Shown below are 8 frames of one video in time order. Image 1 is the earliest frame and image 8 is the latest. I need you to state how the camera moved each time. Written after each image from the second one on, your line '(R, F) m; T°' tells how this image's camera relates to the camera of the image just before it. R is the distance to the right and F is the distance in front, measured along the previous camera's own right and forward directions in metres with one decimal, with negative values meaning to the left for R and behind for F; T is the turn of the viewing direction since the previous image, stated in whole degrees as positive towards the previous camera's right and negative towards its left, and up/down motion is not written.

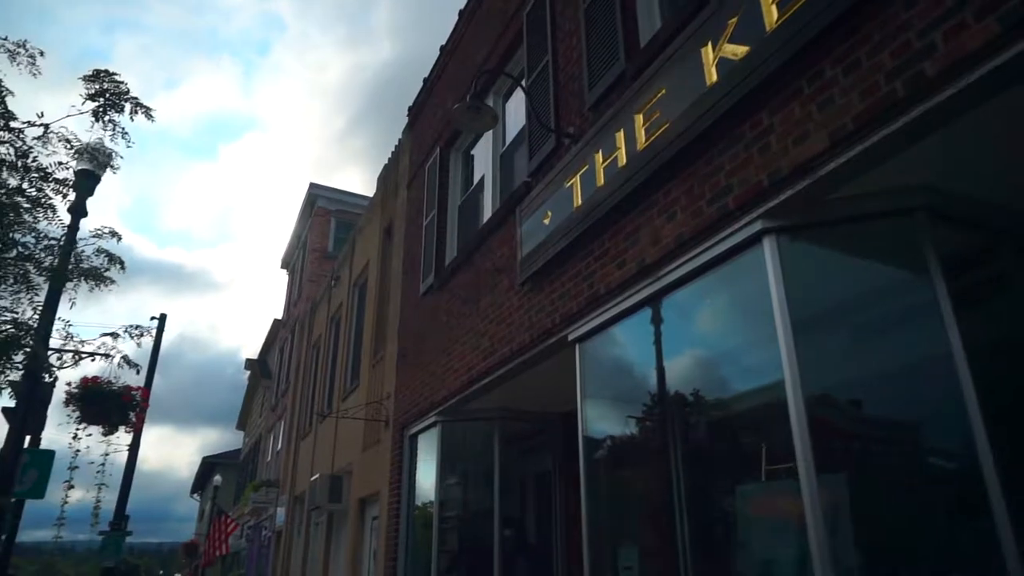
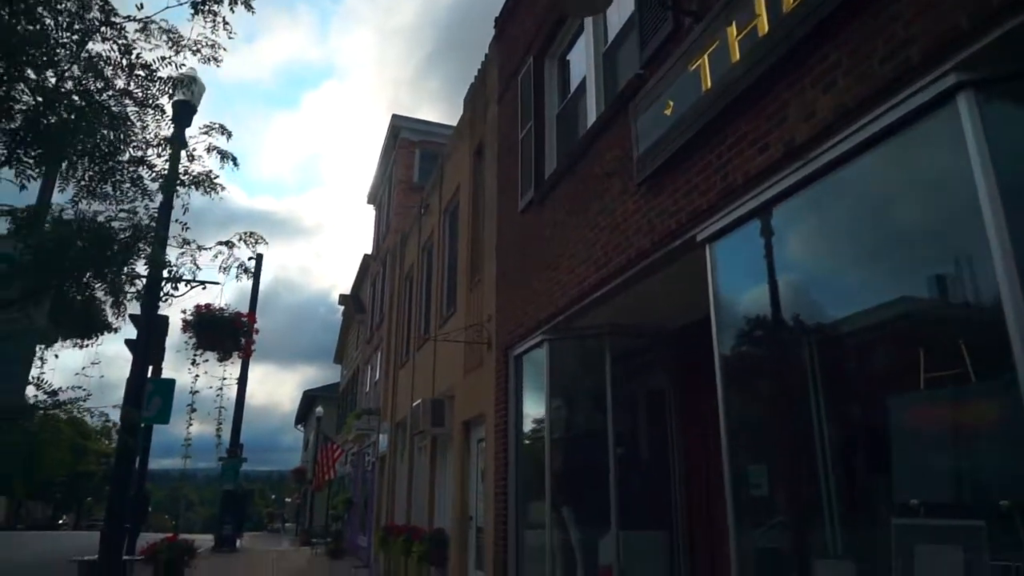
(-0.3, +0.4) m; -7°
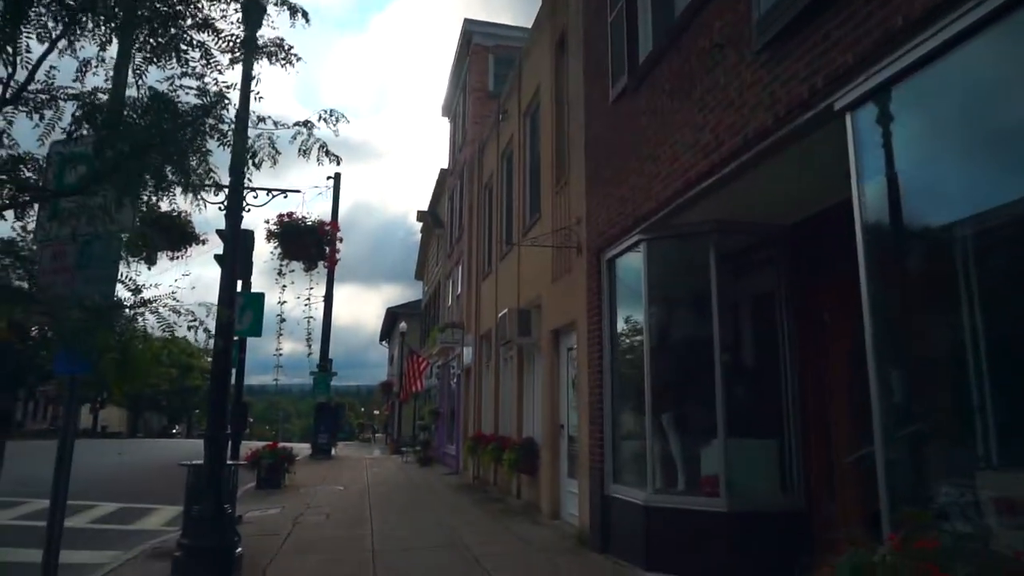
(-0.2, +0.5) m; -6°
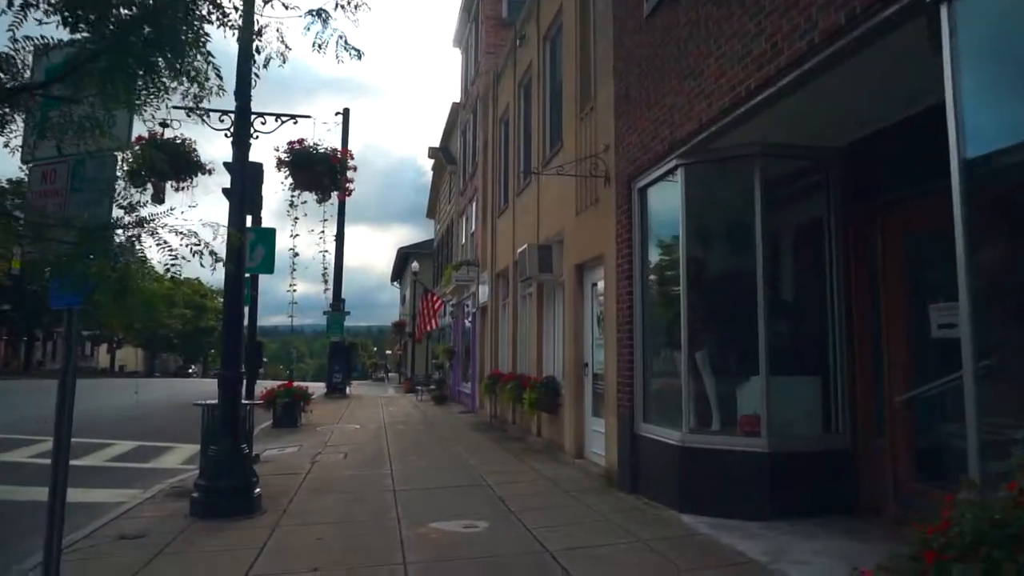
(-0.2, +0.5) m; -1°
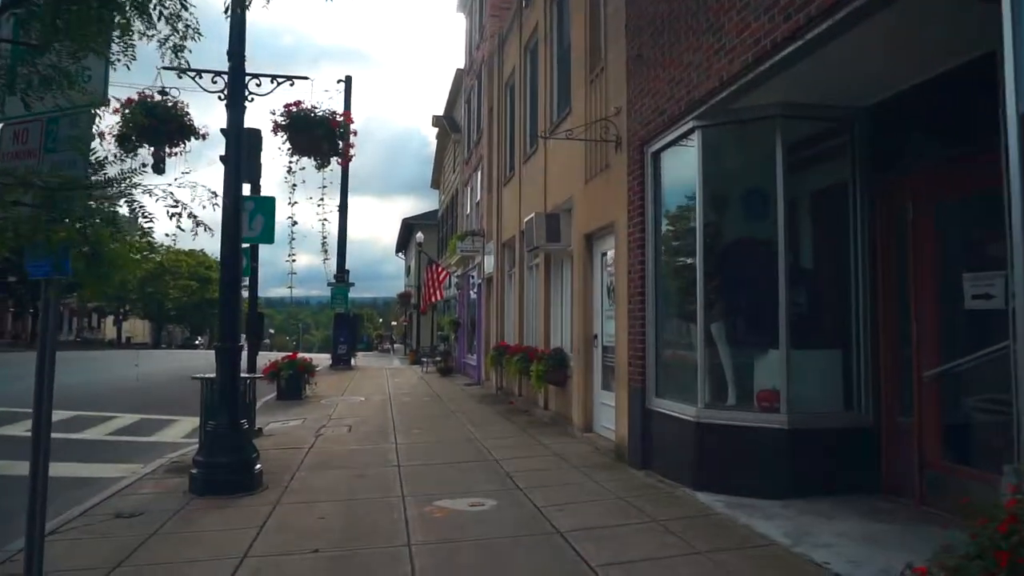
(0.0, +0.3) m; 0°
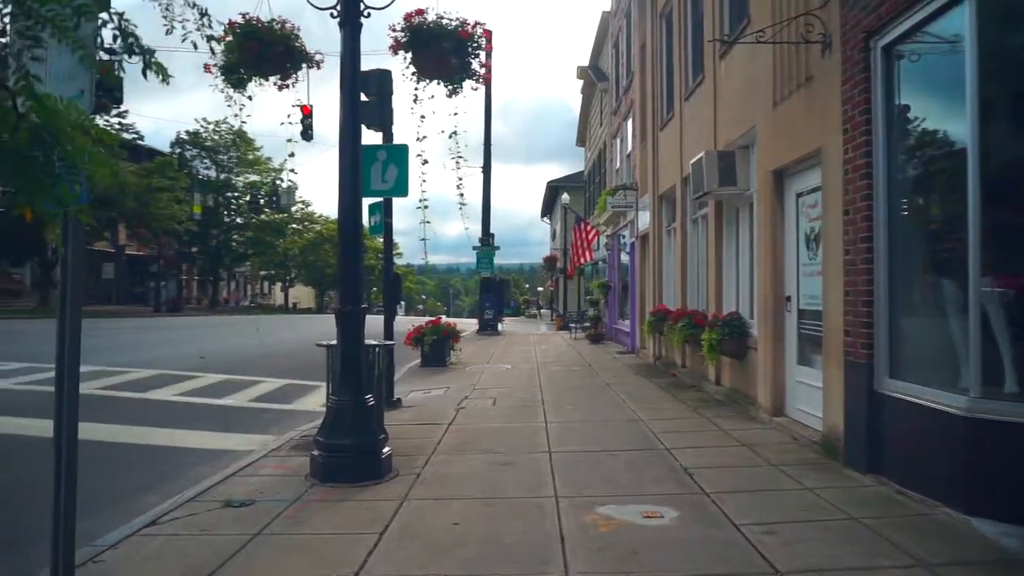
(-0.3, +1.6) m; -12°
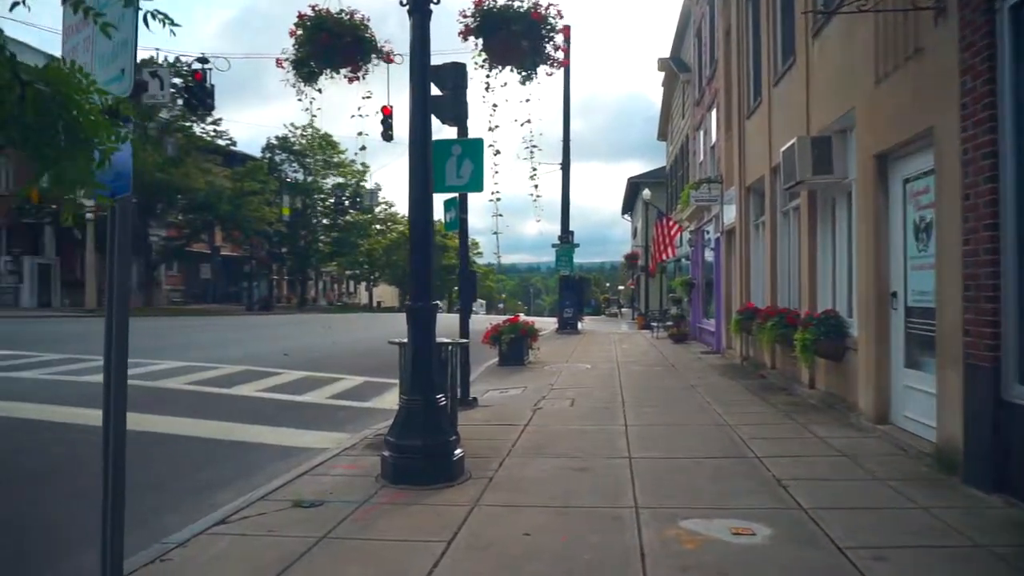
(0.0, +0.3) m; -6°
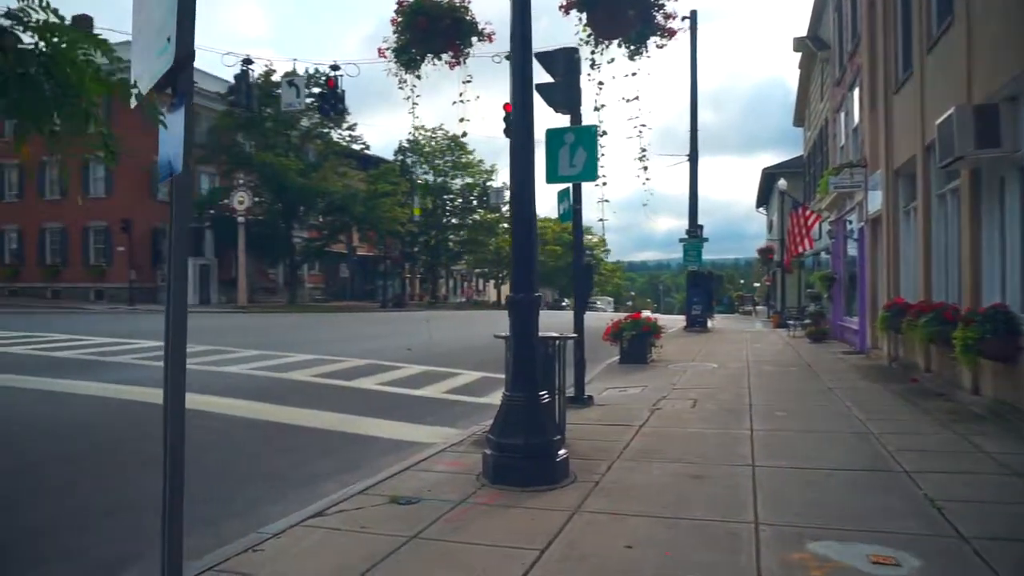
(+0.2, +0.4) m; -10°
